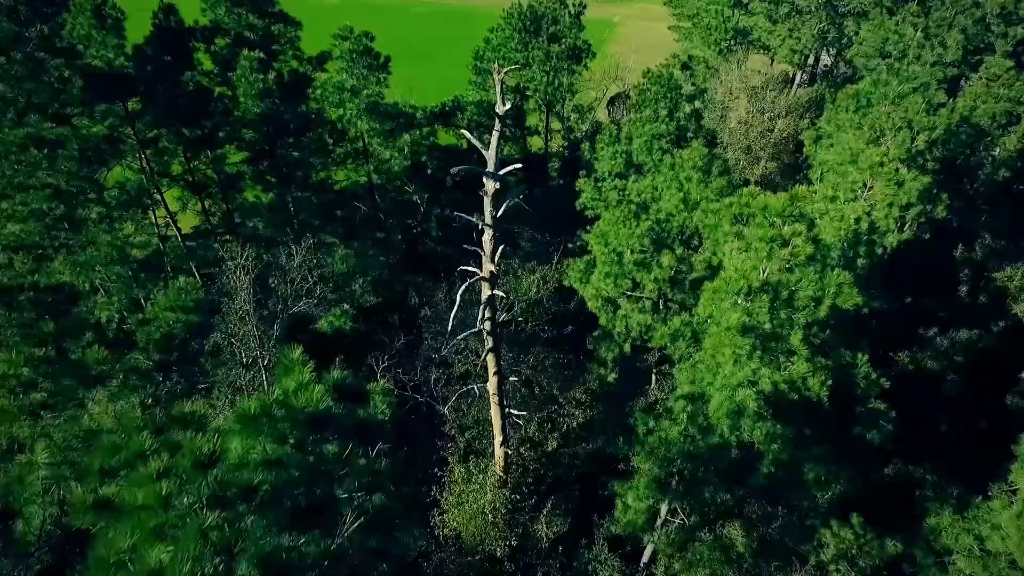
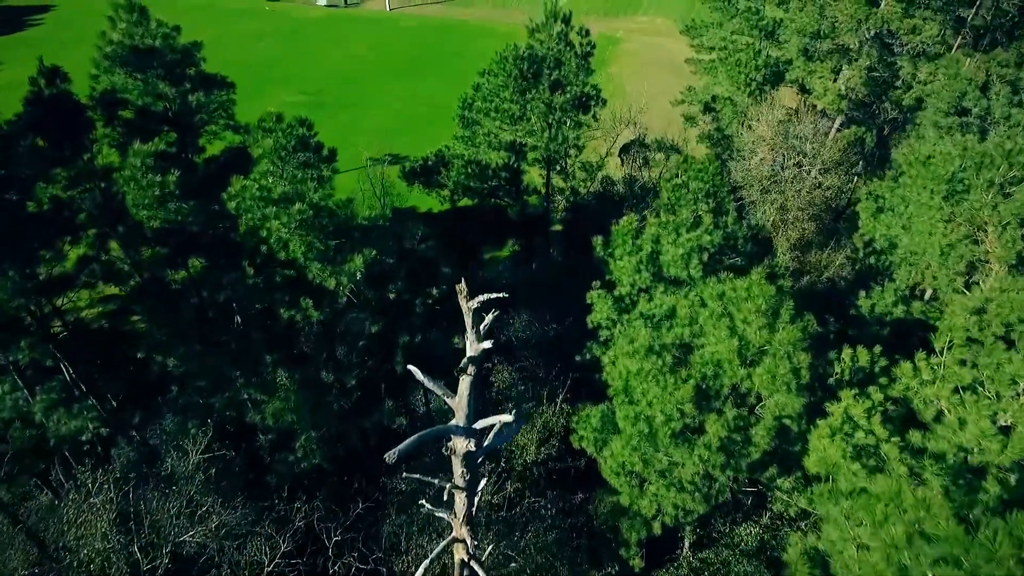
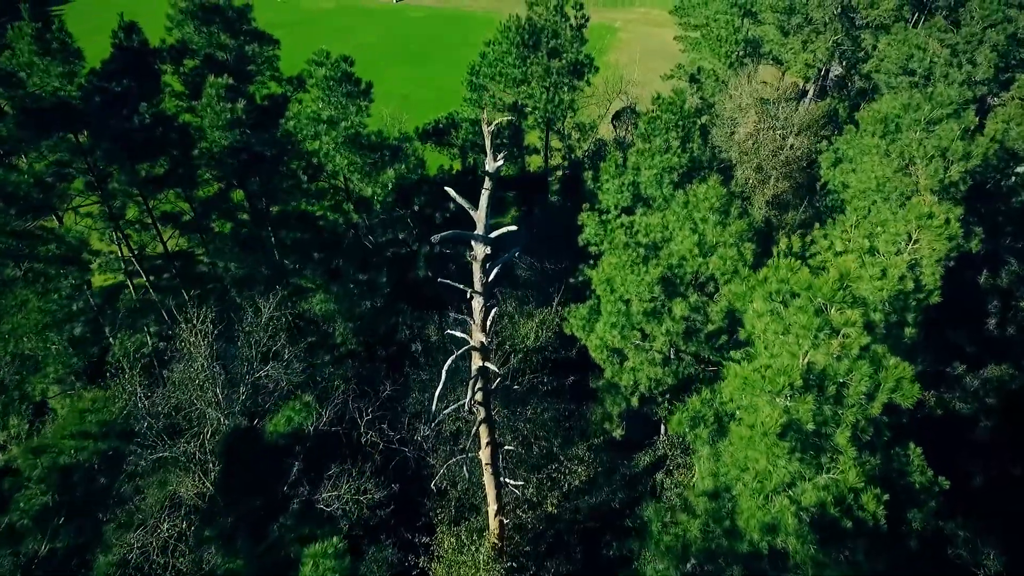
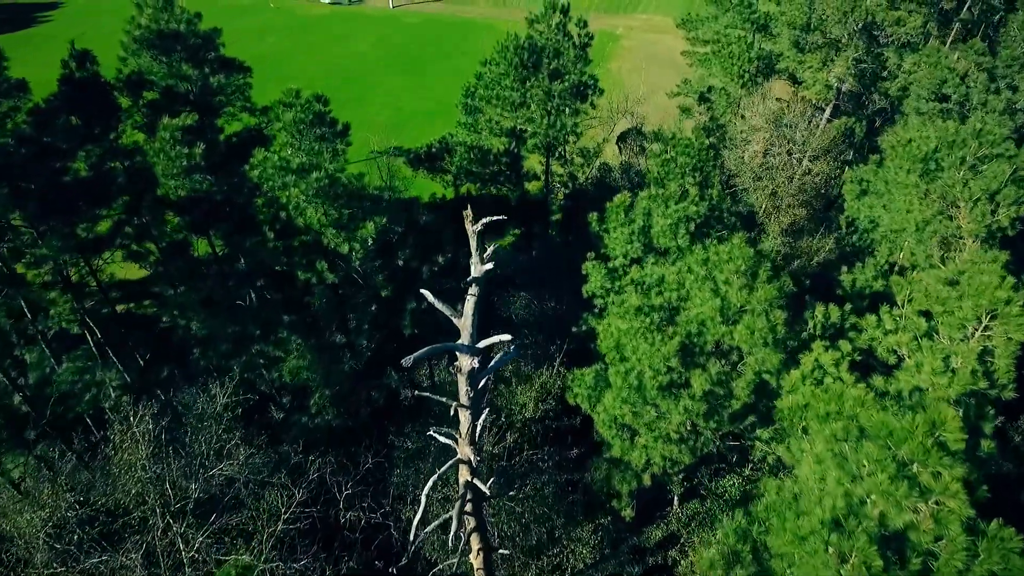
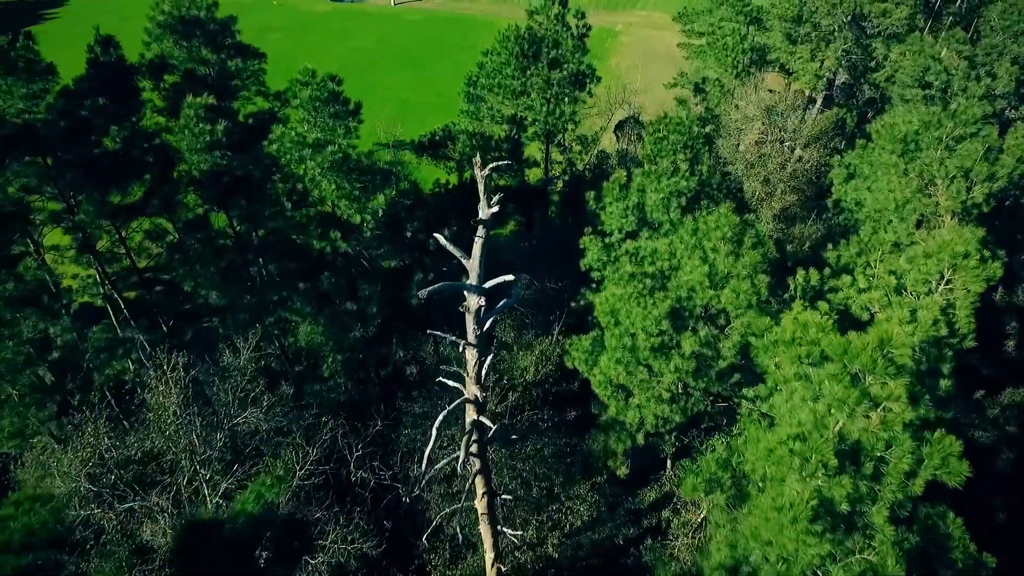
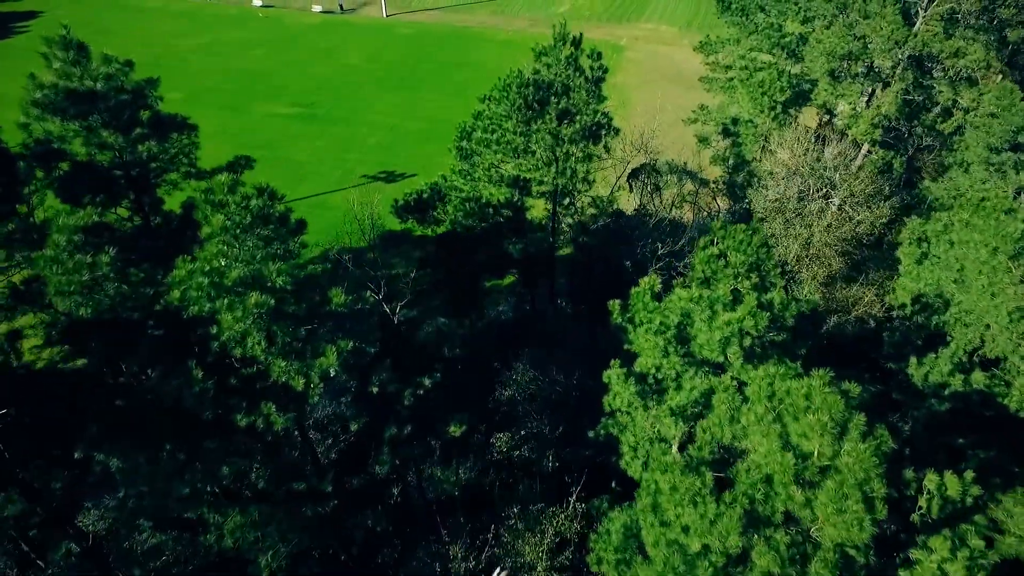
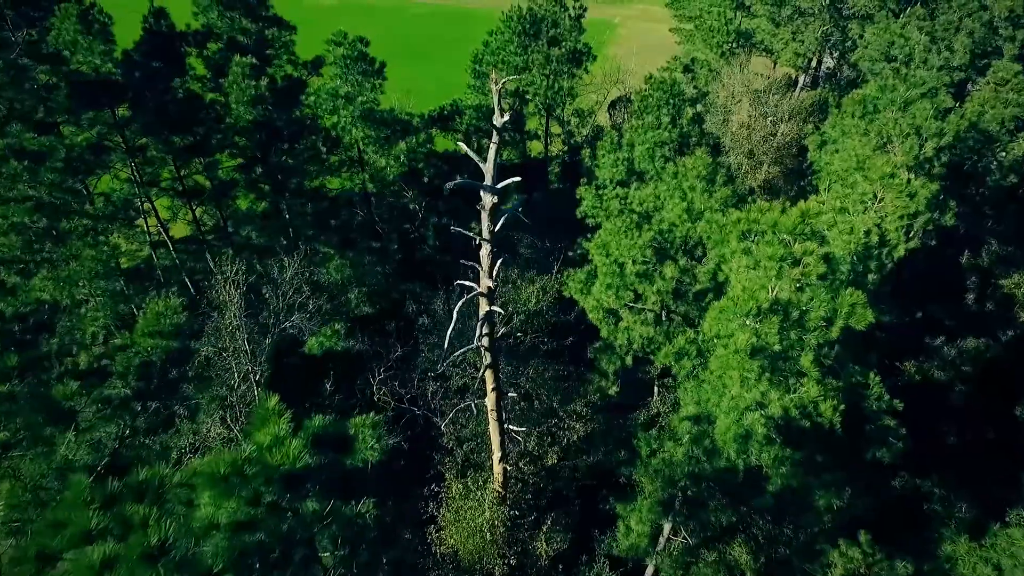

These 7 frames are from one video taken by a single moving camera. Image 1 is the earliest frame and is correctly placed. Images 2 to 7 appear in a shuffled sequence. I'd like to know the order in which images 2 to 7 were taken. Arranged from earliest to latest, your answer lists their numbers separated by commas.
7, 3, 5, 4, 2, 6
